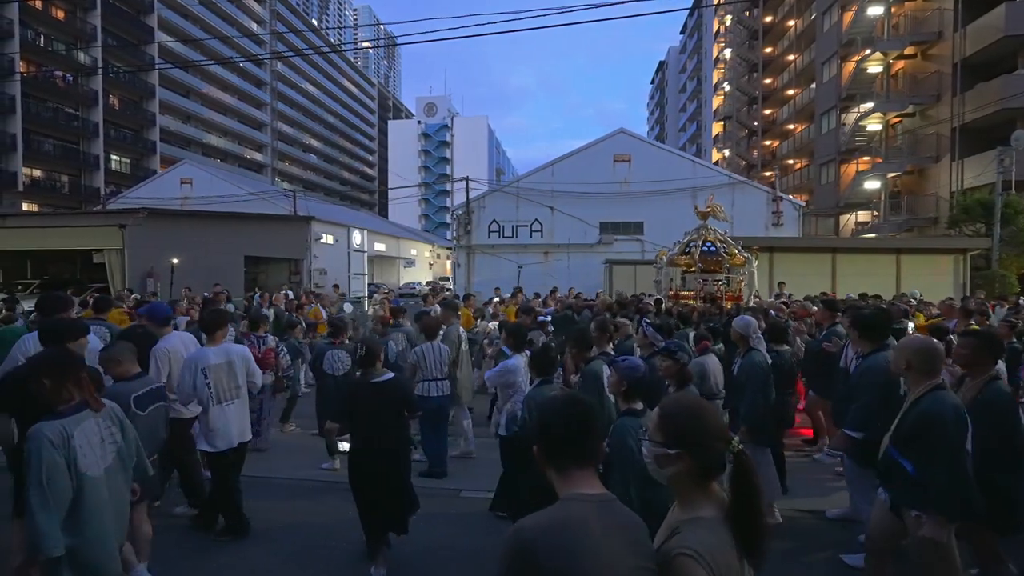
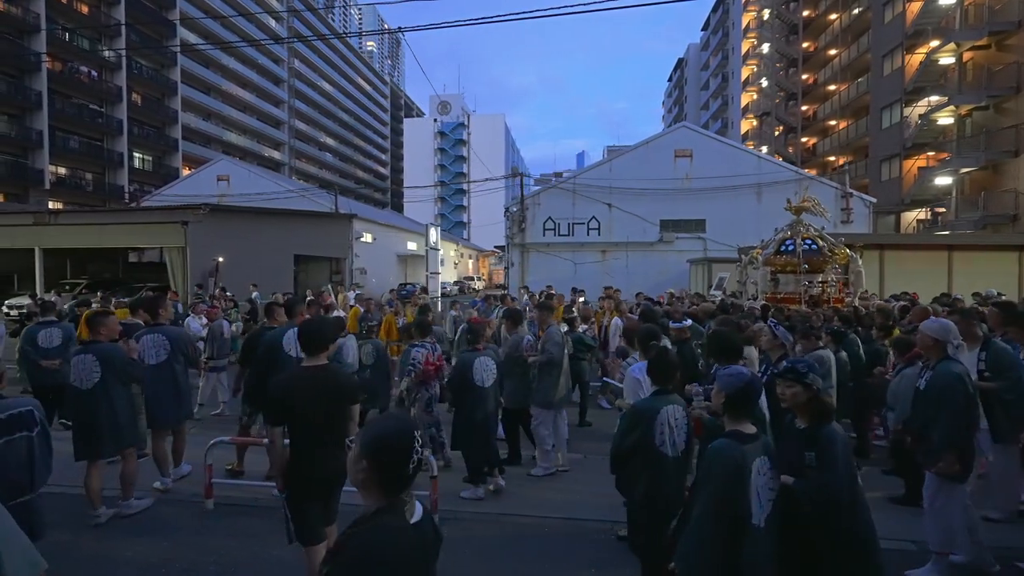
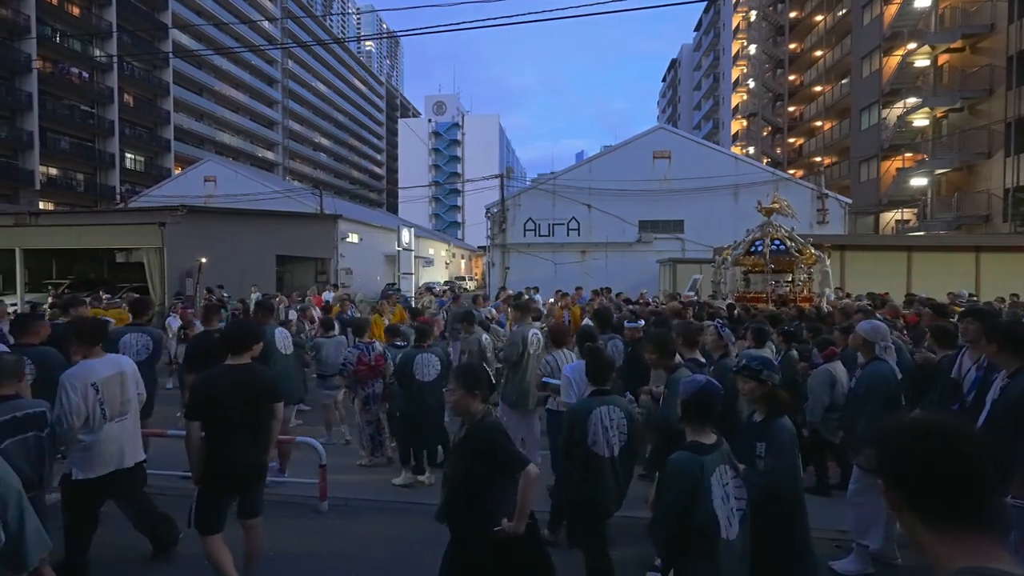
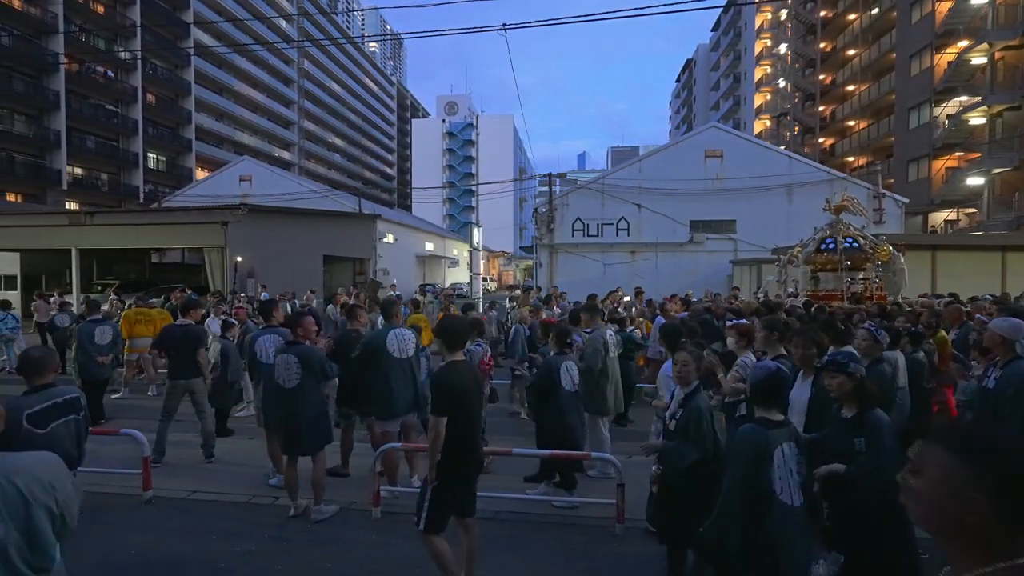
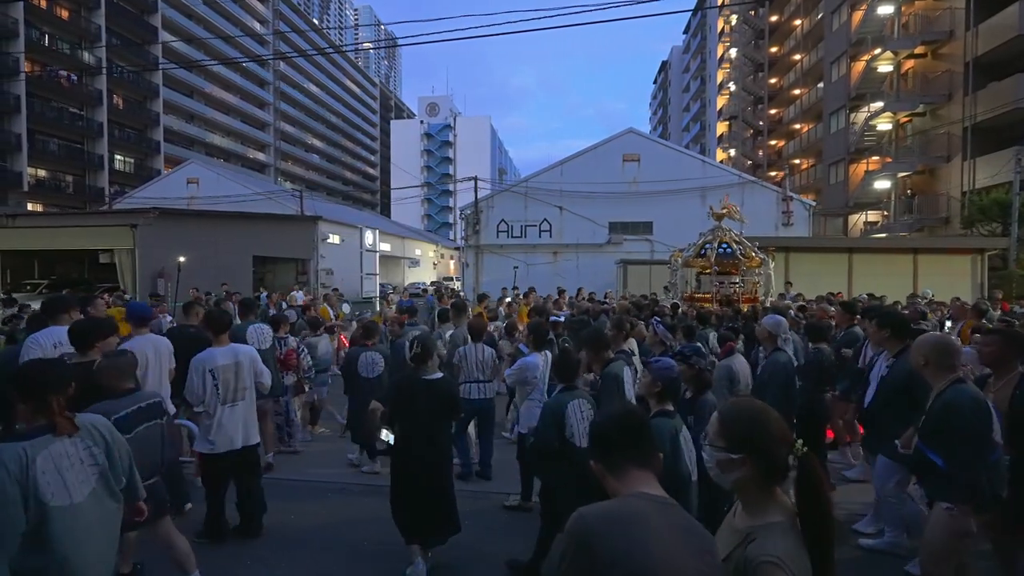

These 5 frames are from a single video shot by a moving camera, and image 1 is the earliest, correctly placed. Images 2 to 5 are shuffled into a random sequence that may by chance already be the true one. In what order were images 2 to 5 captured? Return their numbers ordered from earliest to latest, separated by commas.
5, 3, 2, 4
